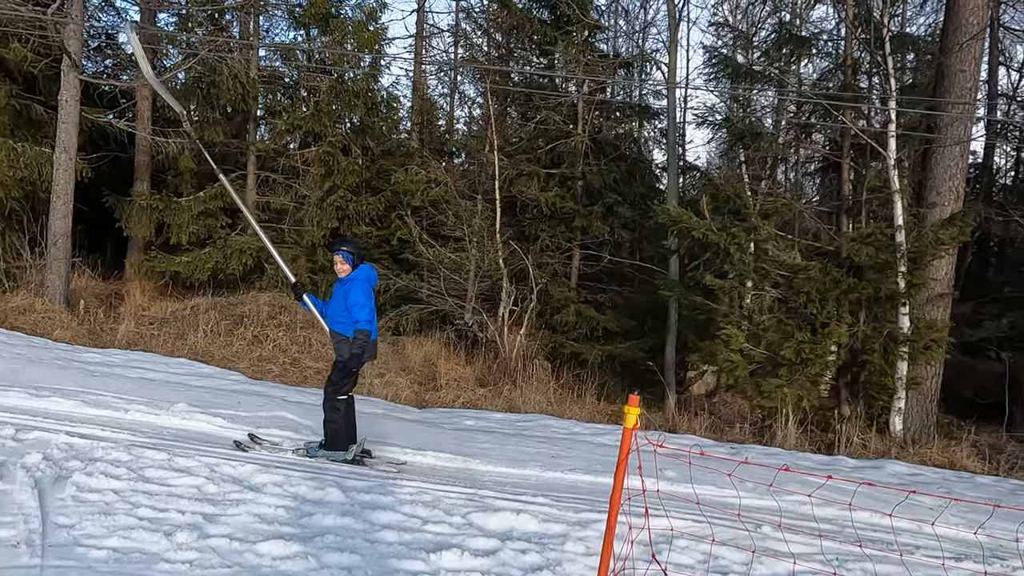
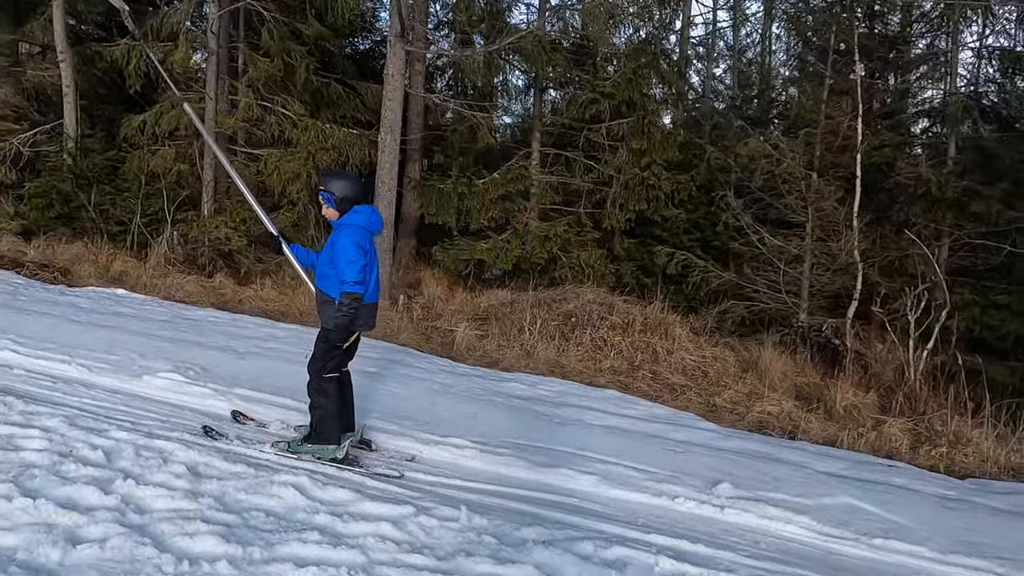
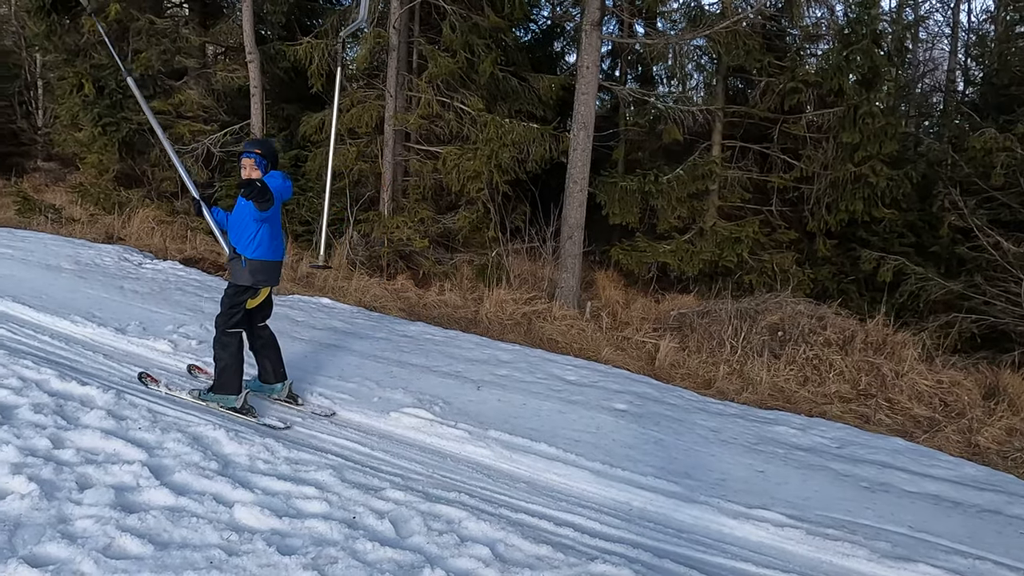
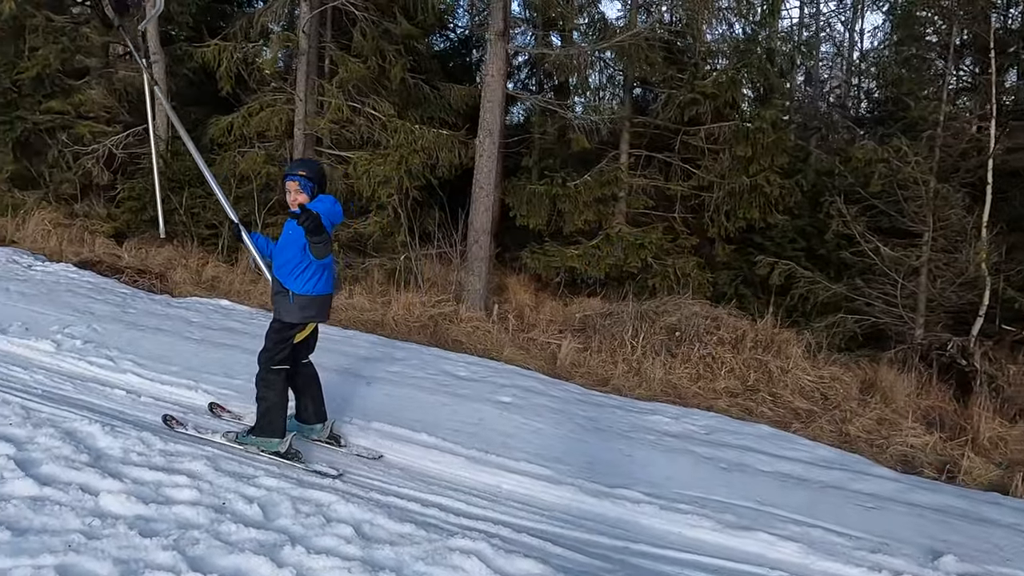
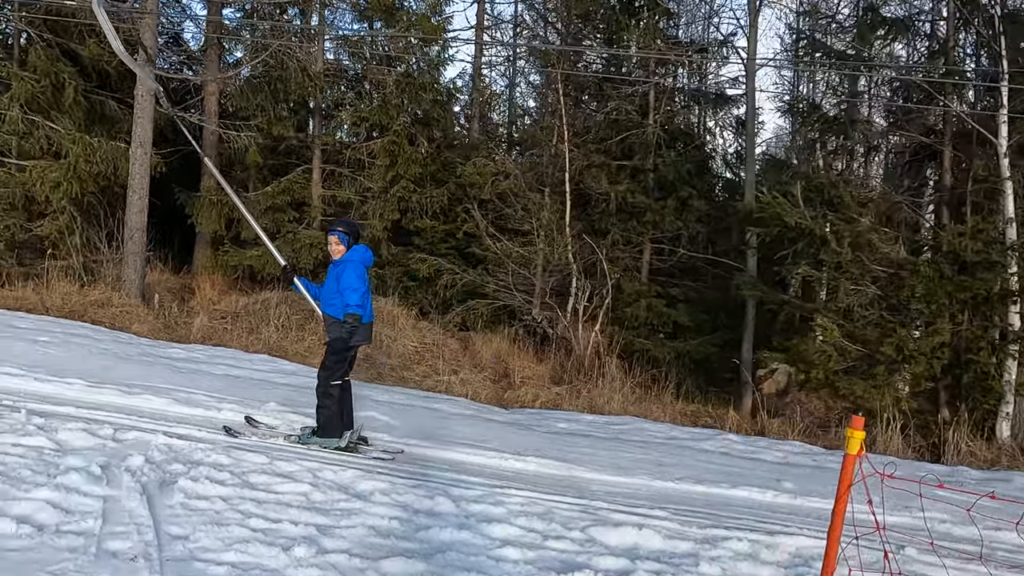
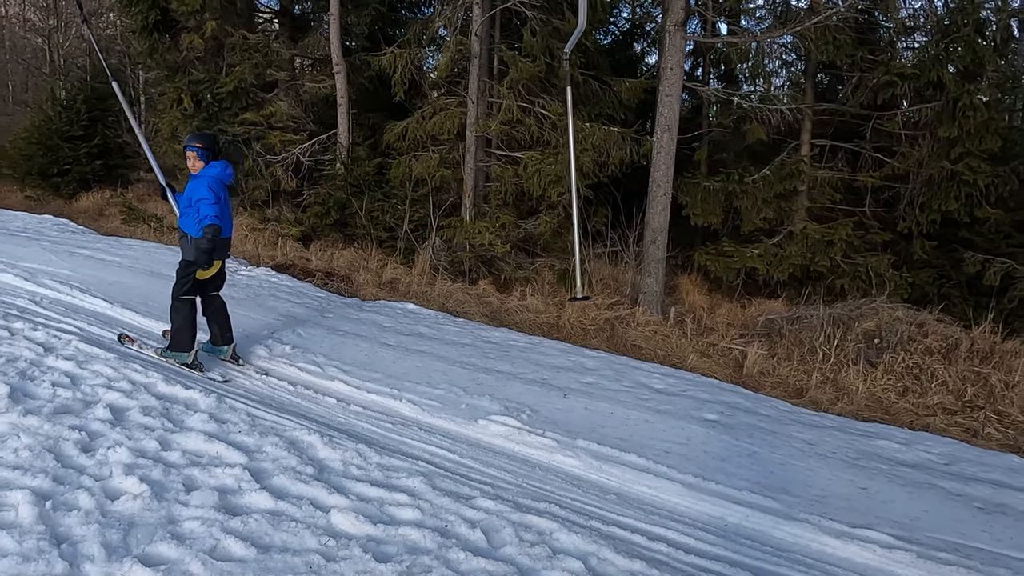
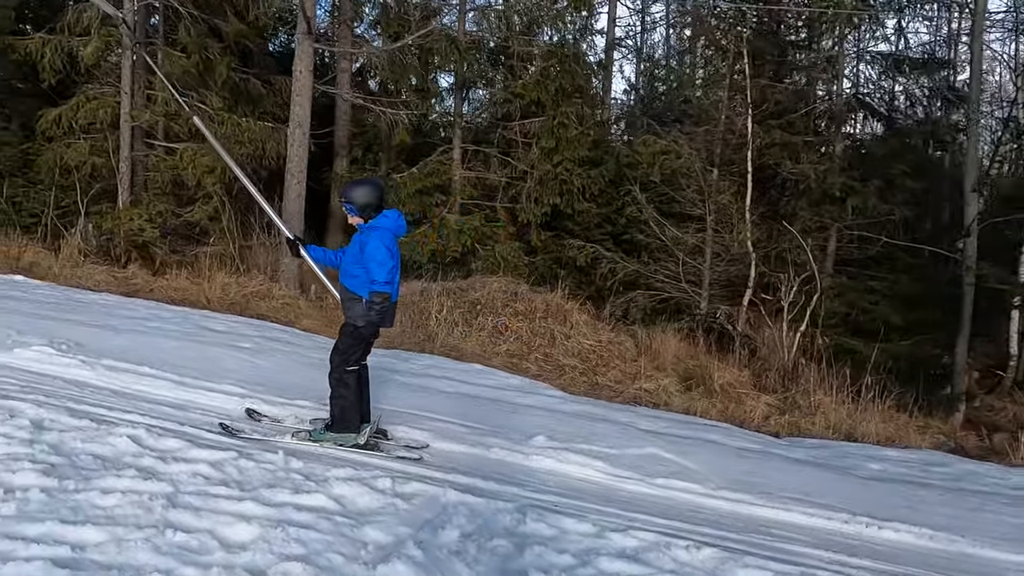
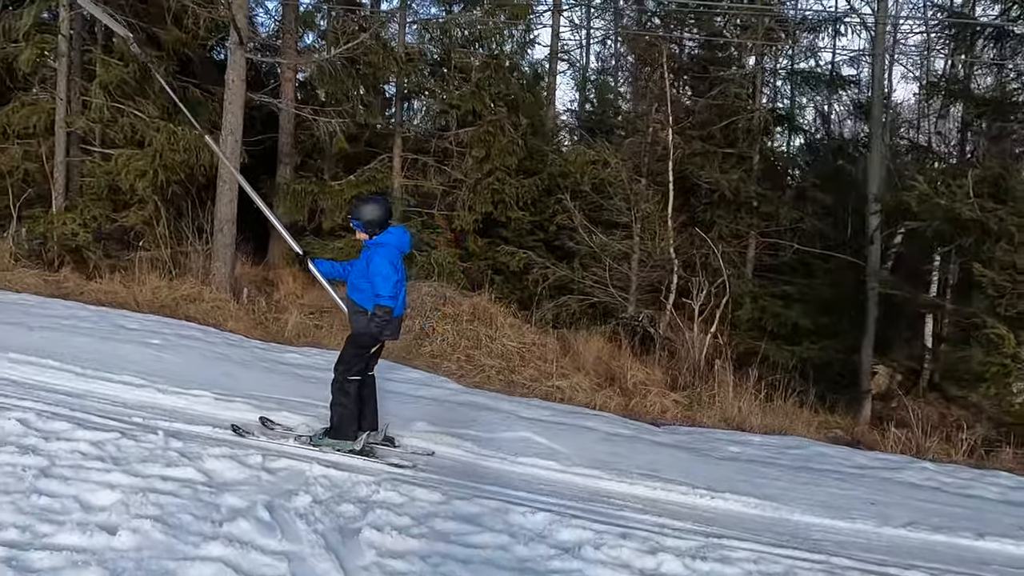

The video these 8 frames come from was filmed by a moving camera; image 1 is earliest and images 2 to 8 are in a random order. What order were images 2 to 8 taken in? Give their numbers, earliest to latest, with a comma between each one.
5, 8, 7, 2, 4, 3, 6
